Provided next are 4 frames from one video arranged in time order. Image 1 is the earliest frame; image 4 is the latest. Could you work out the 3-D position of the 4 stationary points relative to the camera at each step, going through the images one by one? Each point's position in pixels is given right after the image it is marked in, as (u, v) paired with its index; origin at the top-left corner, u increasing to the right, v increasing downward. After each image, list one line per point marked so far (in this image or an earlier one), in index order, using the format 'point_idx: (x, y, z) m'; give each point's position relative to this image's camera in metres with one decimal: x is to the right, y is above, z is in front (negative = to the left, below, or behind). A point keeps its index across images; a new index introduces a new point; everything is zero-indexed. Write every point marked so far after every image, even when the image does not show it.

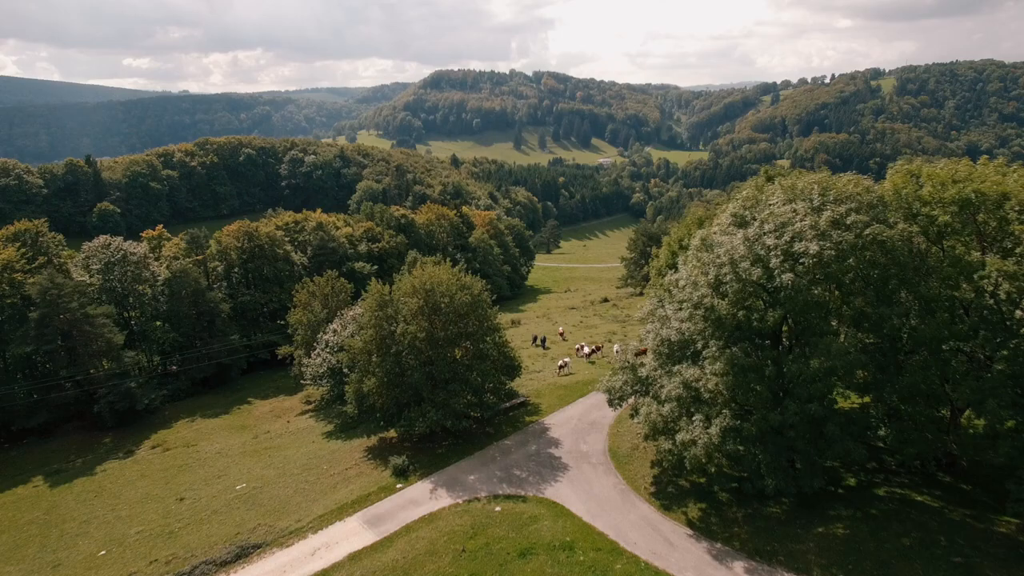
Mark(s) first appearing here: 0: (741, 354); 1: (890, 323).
0: (+3.9, -1.1, +20.0) m
1: (+6.0, -0.6, +18.5) m
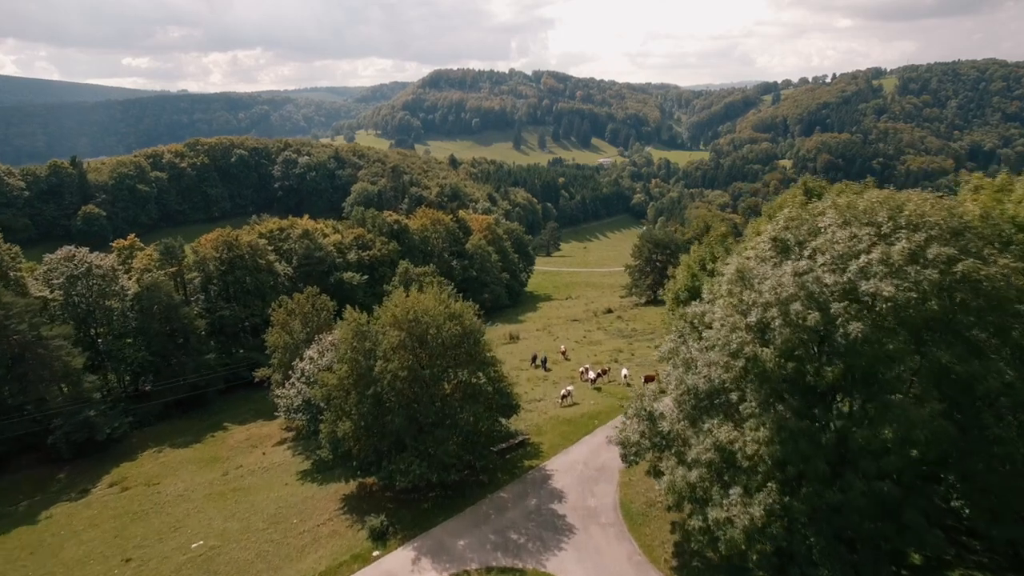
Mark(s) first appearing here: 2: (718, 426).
0: (+3.8, -1.8, +16.2) m
1: (+5.9, -1.2, +14.7) m
2: (+3.1, -2.1, +18.0) m
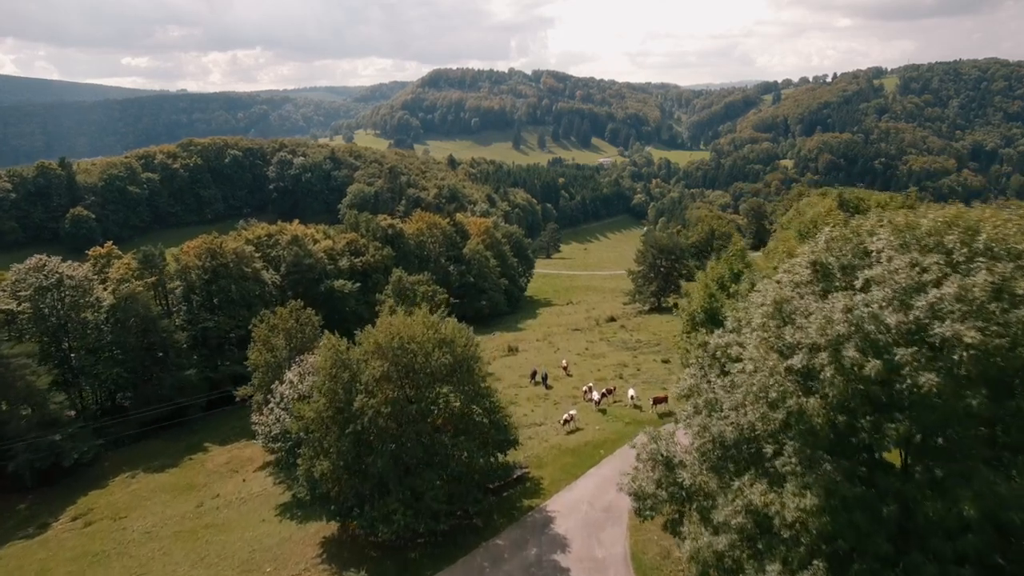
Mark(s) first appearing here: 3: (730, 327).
0: (+3.8, -2.2, +13.5) m
1: (+5.9, -1.6, +12.0) m
2: (+3.1, -2.5, +15.2) m
3: (+3.6, -0.6, +19.2) m
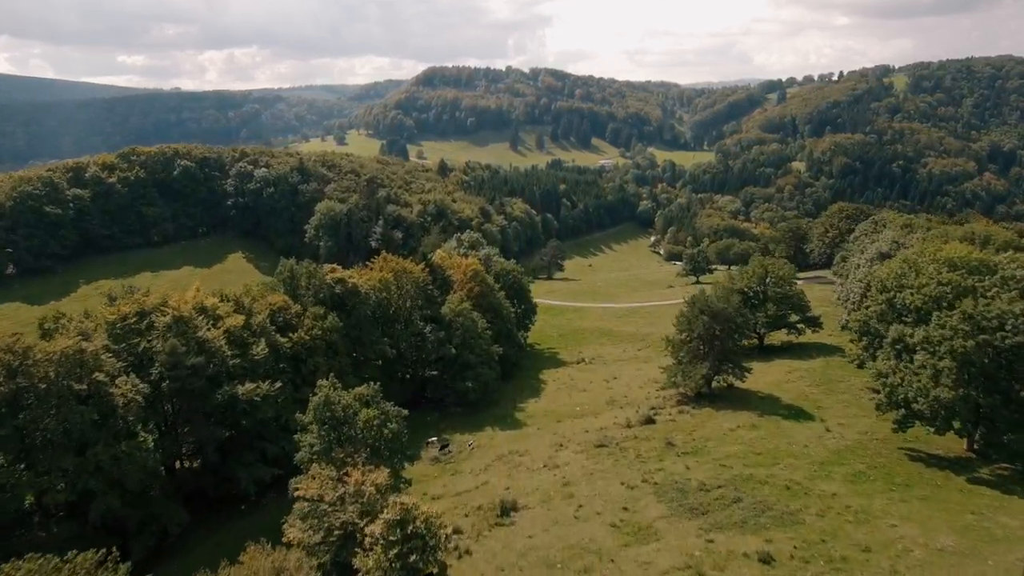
0: (+3.7, -5.8, -6.5) m
1: (+5.8, -5.2, -8.0) m
2: (+3.0, -6.1, -4.8) m
3: (+3.5, -4.2, -0.9) m
